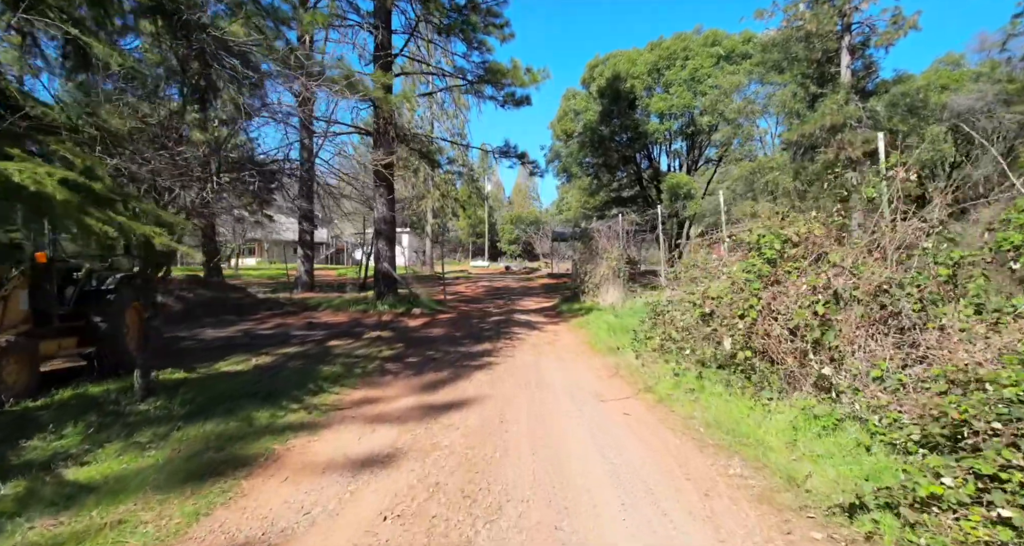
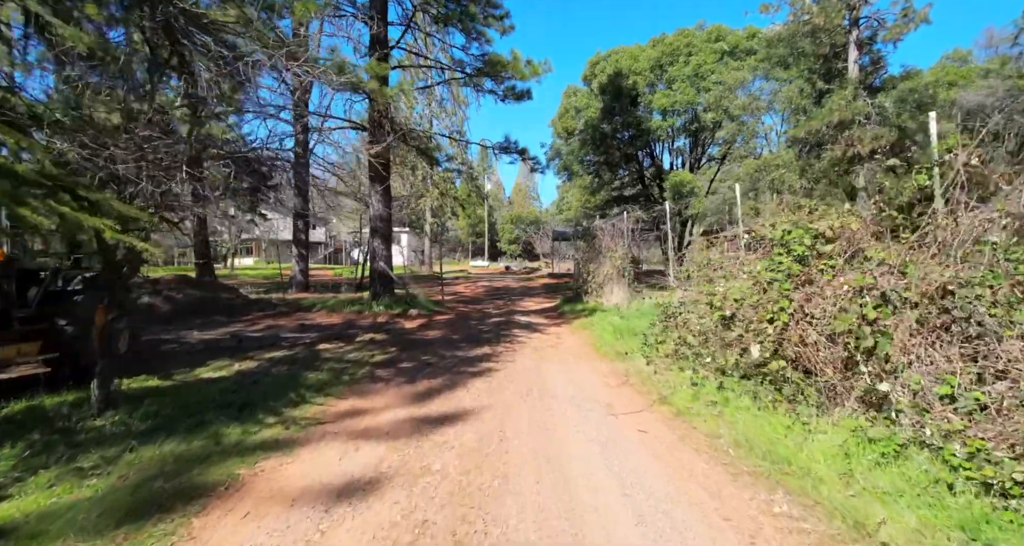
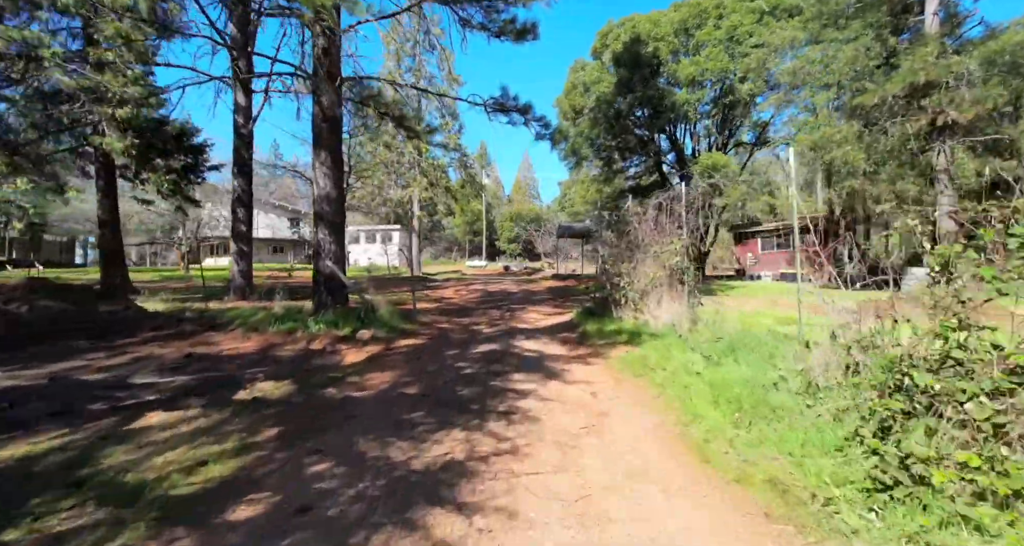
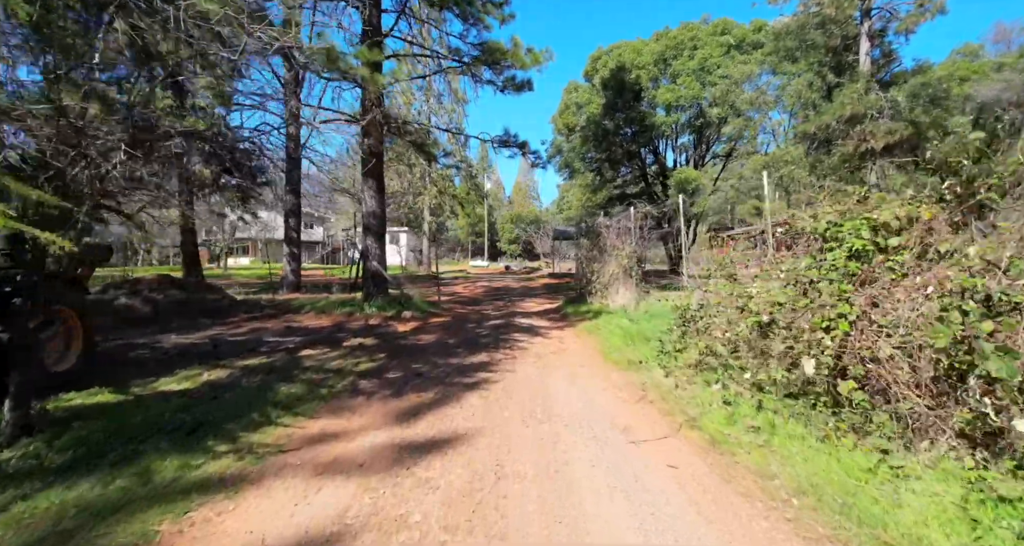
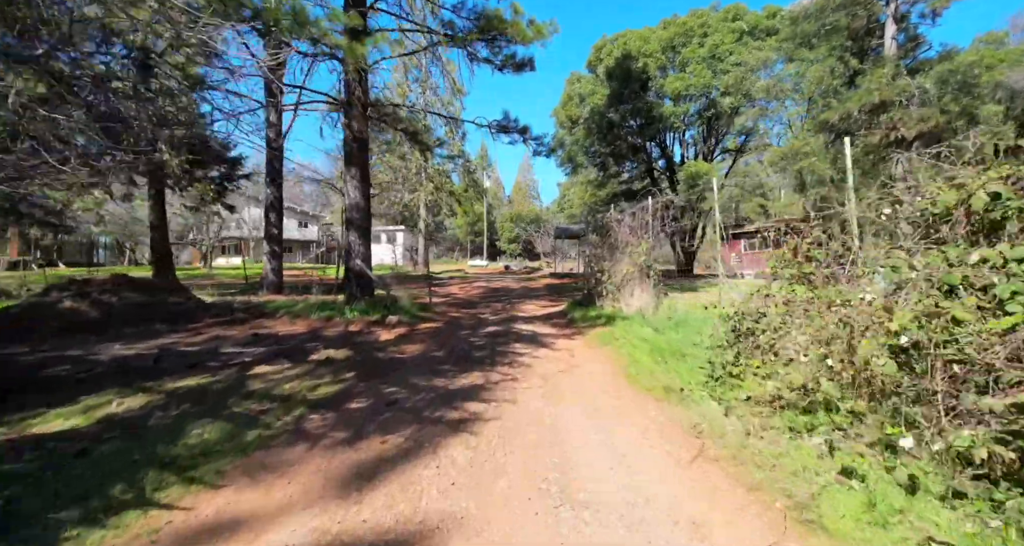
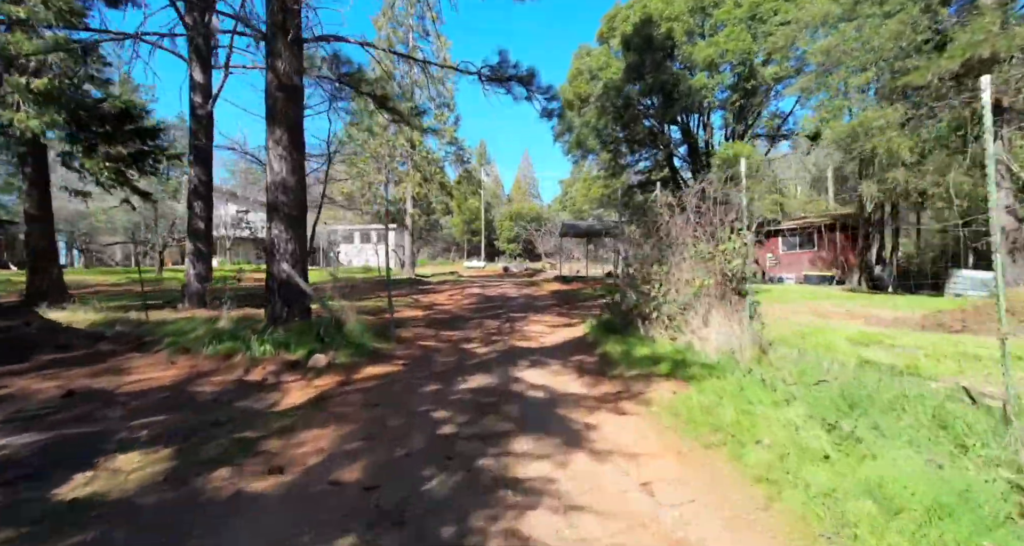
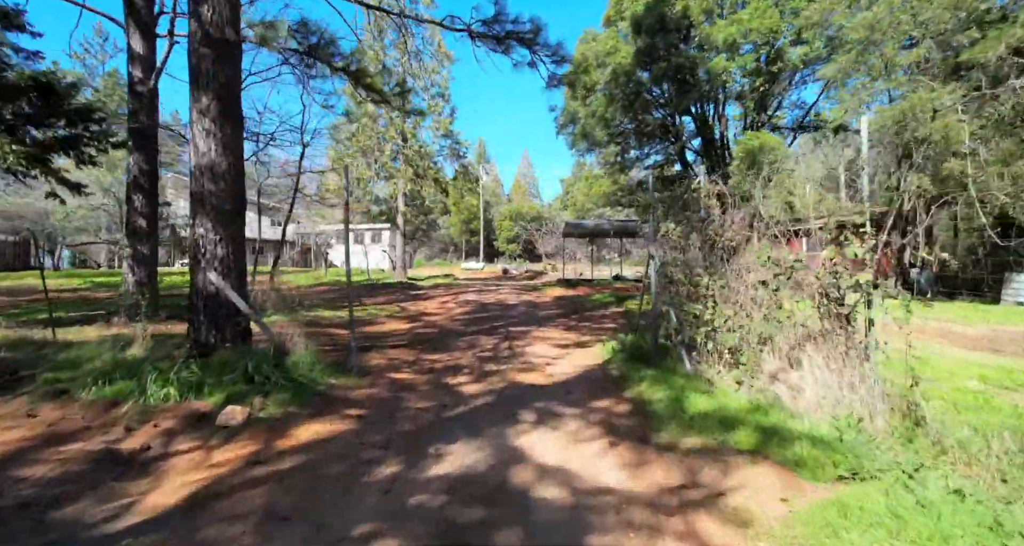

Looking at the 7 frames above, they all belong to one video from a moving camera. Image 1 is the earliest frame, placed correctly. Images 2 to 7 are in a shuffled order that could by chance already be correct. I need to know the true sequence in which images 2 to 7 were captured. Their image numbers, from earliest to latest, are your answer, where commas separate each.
2, 4, 5, 3, 6, 7
